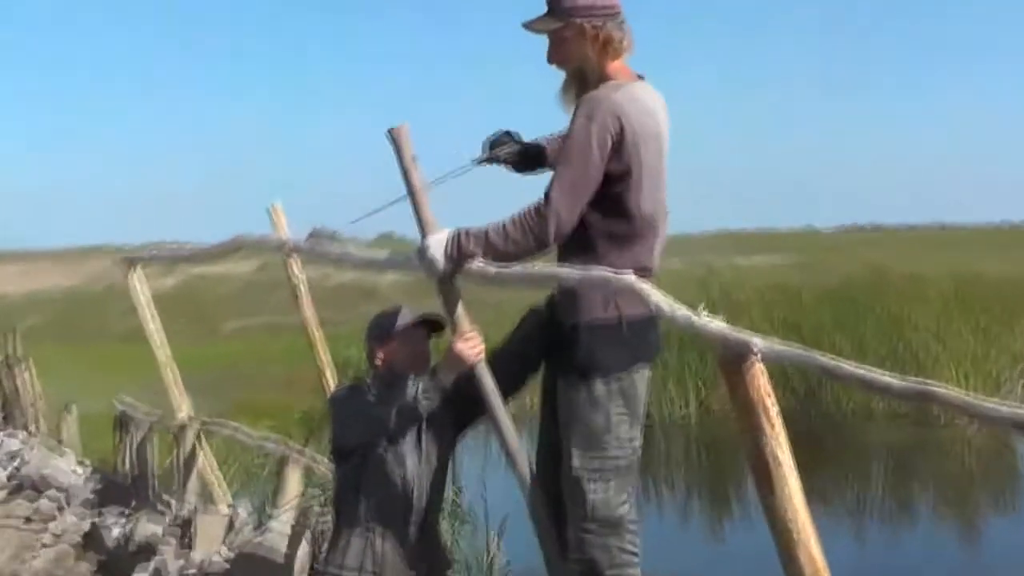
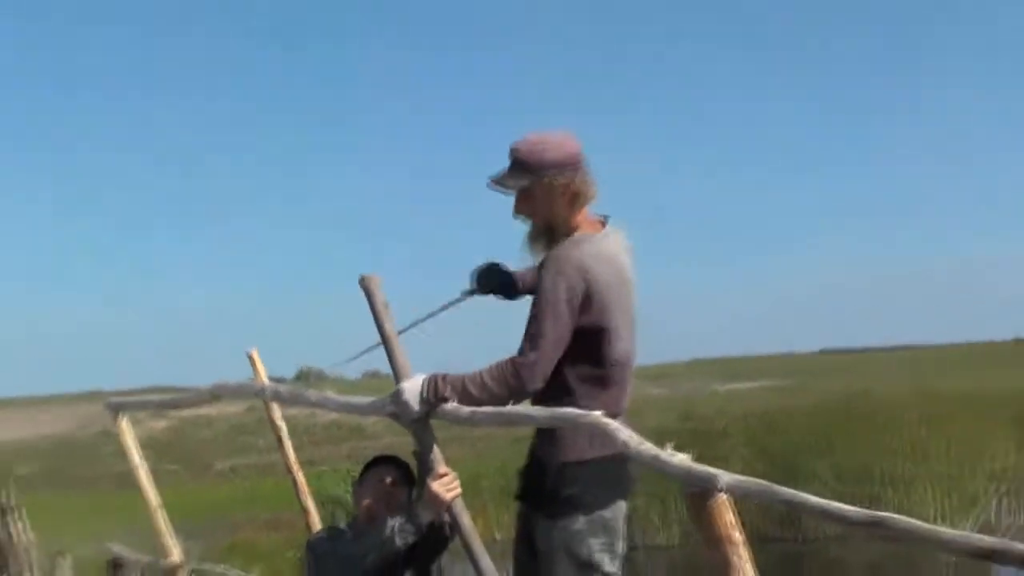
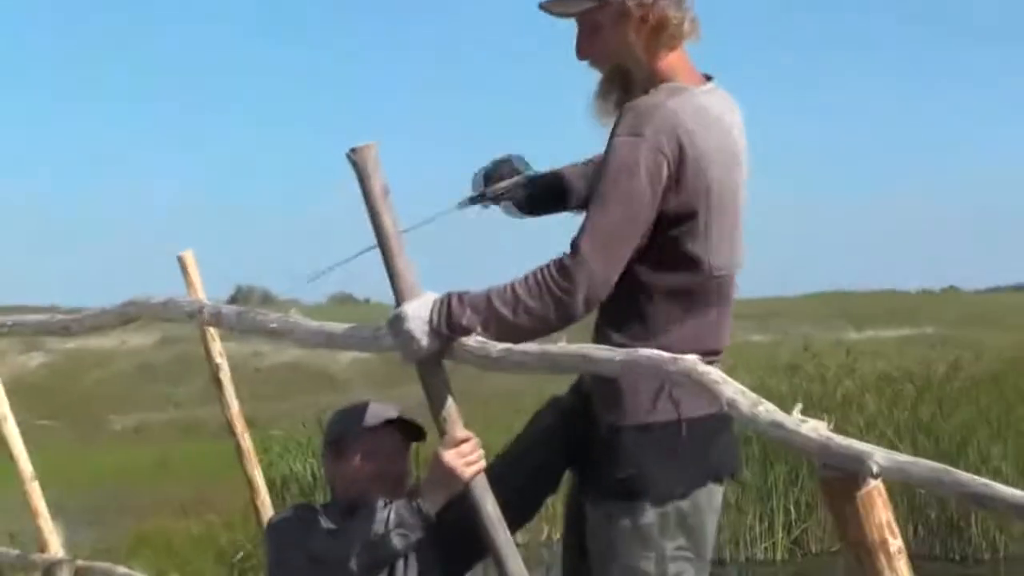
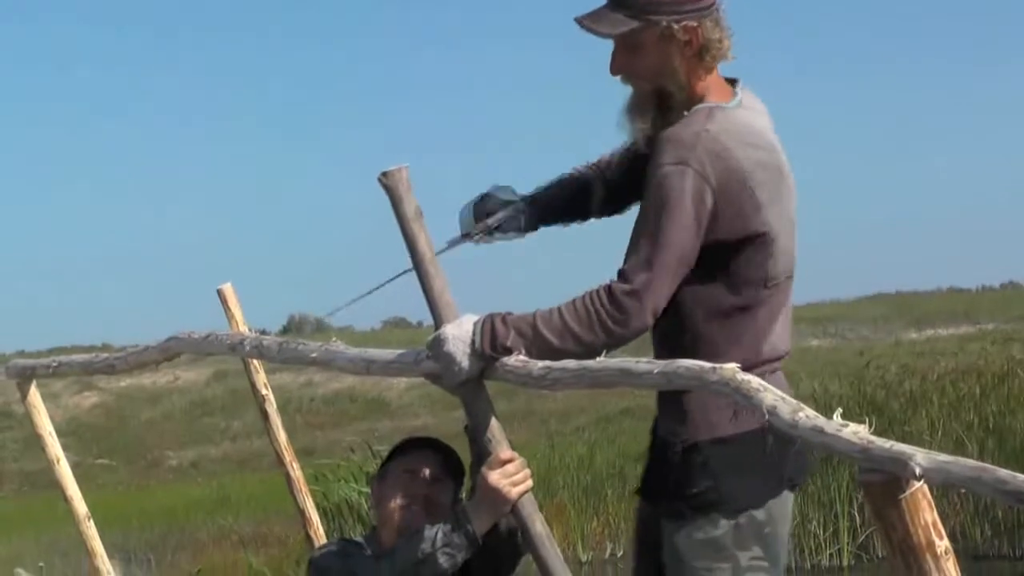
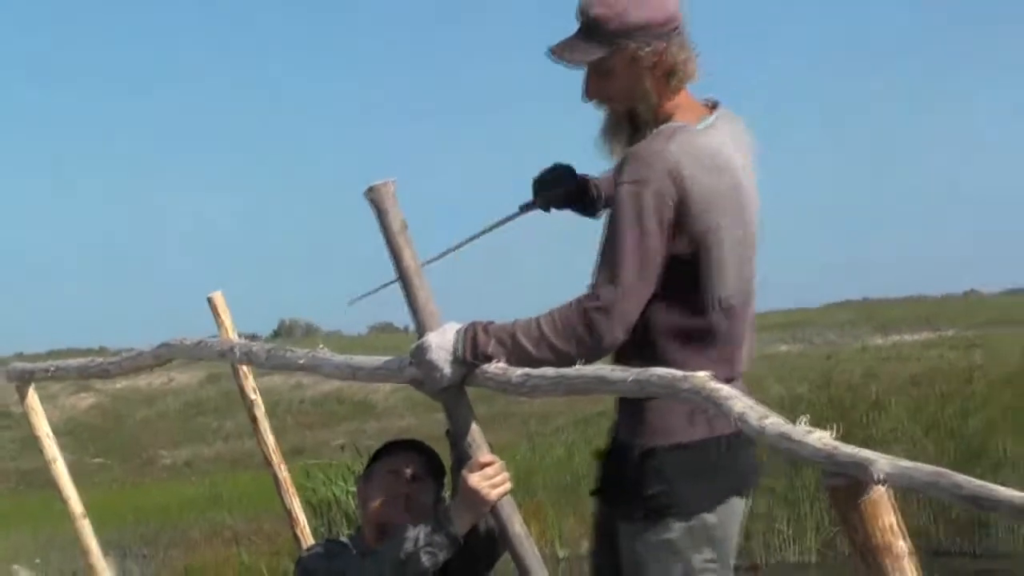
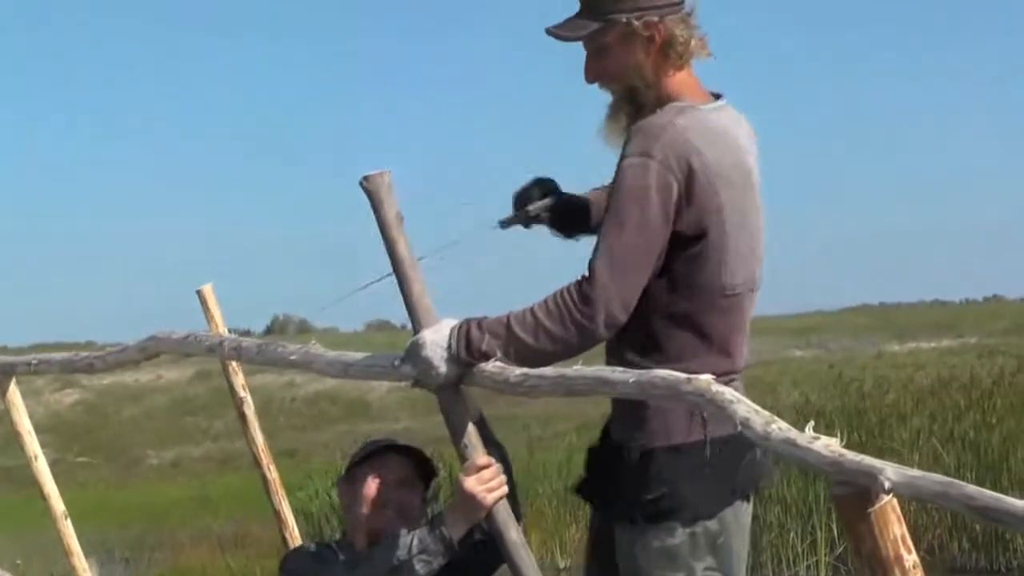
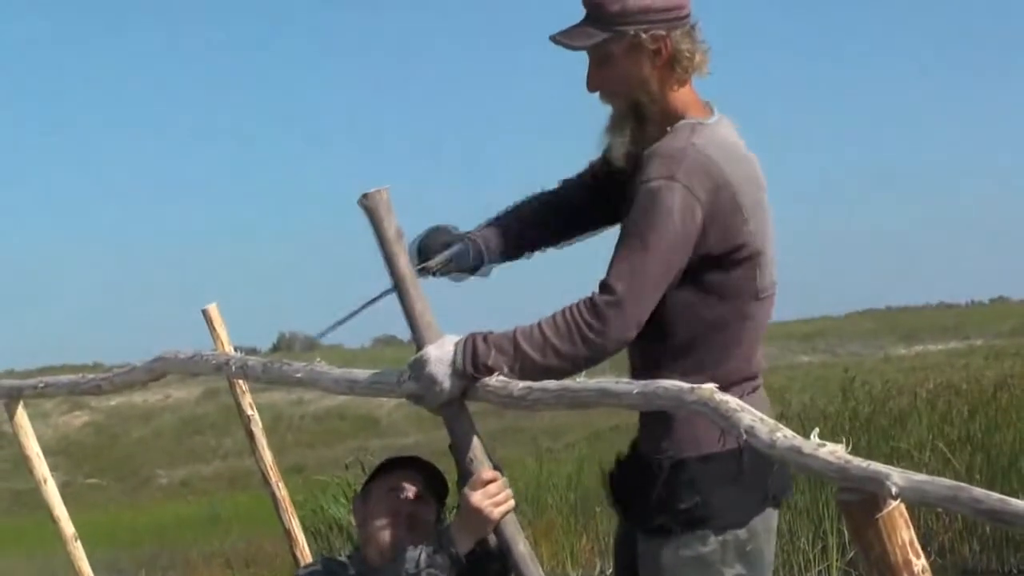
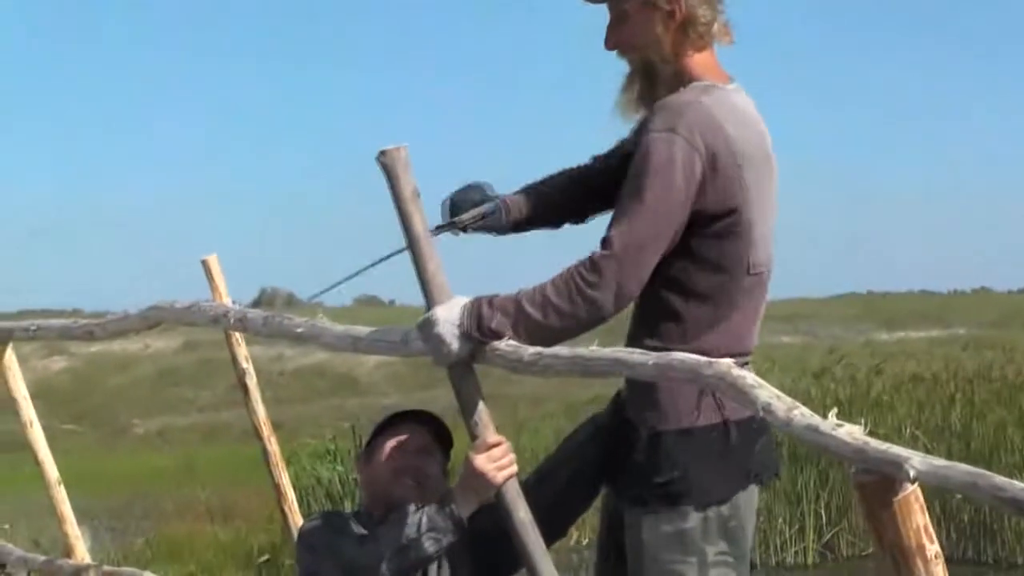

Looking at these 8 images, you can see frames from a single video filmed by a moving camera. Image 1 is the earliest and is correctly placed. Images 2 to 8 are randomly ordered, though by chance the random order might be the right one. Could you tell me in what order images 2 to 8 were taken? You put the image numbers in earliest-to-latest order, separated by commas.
3, 8, 6, 7, 4, 5, 2
